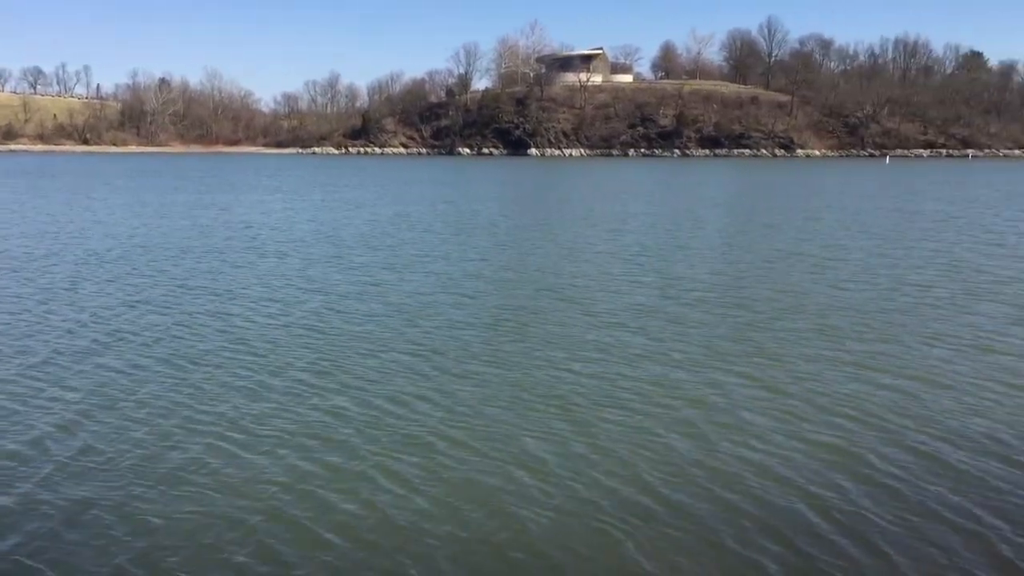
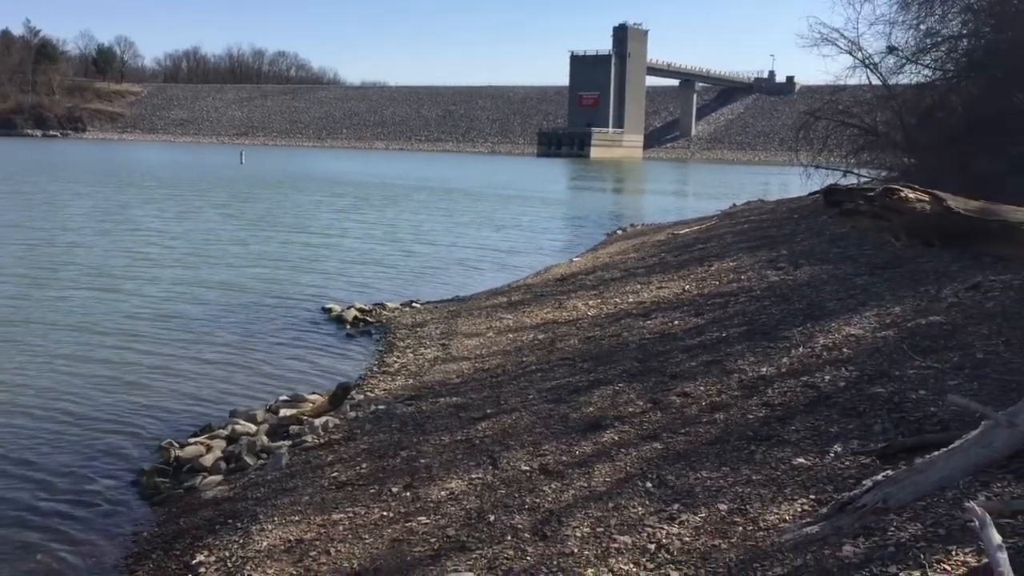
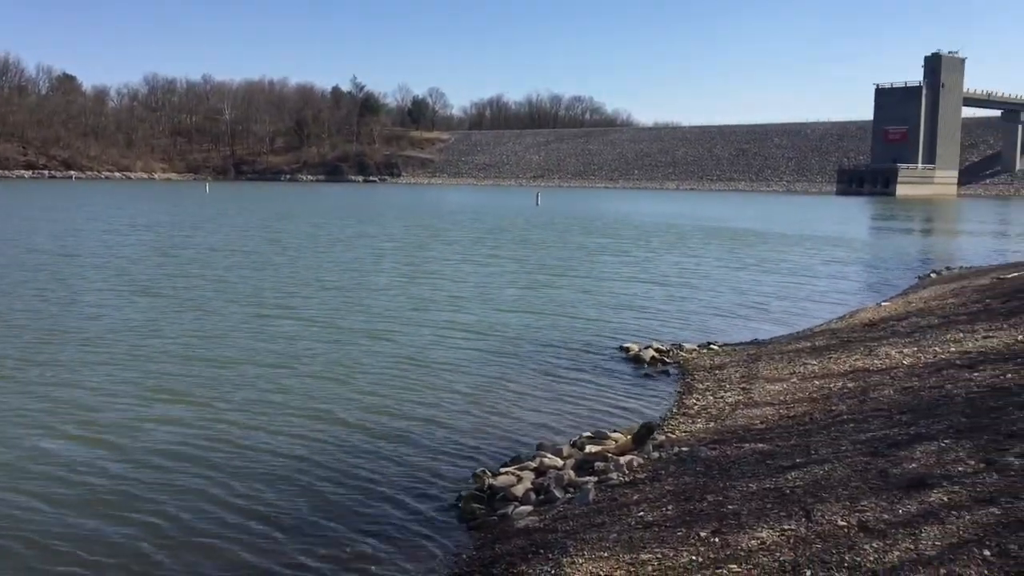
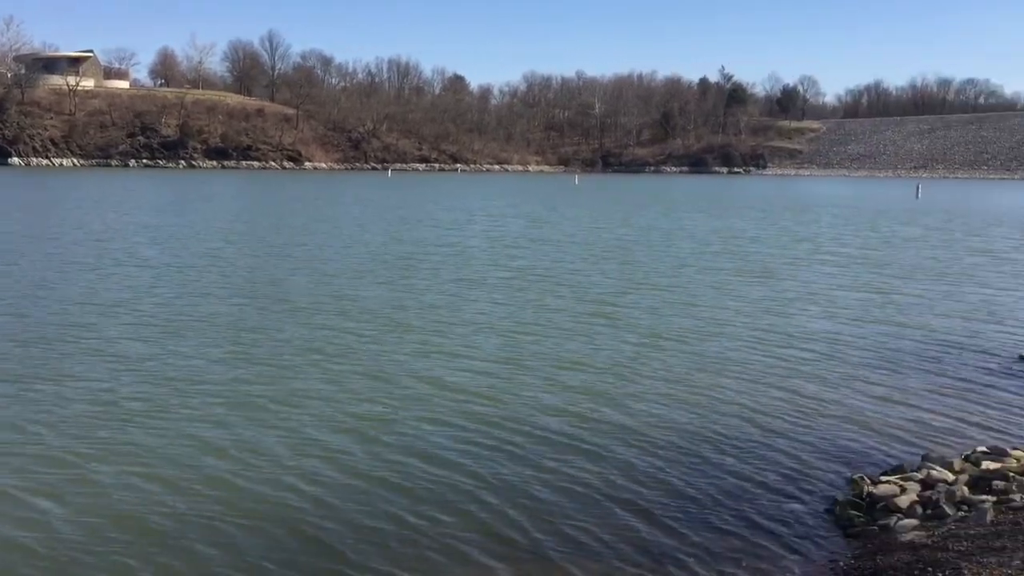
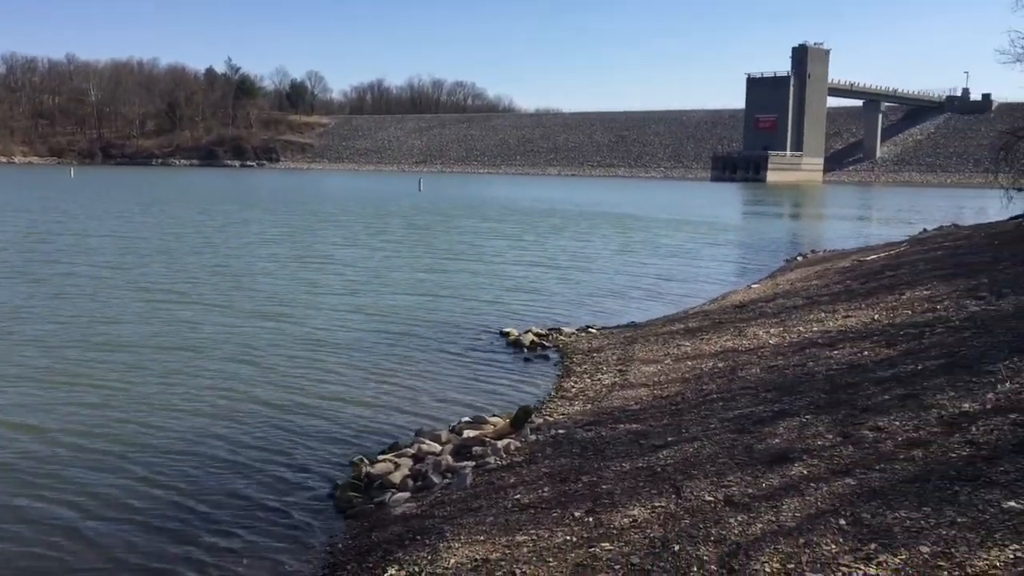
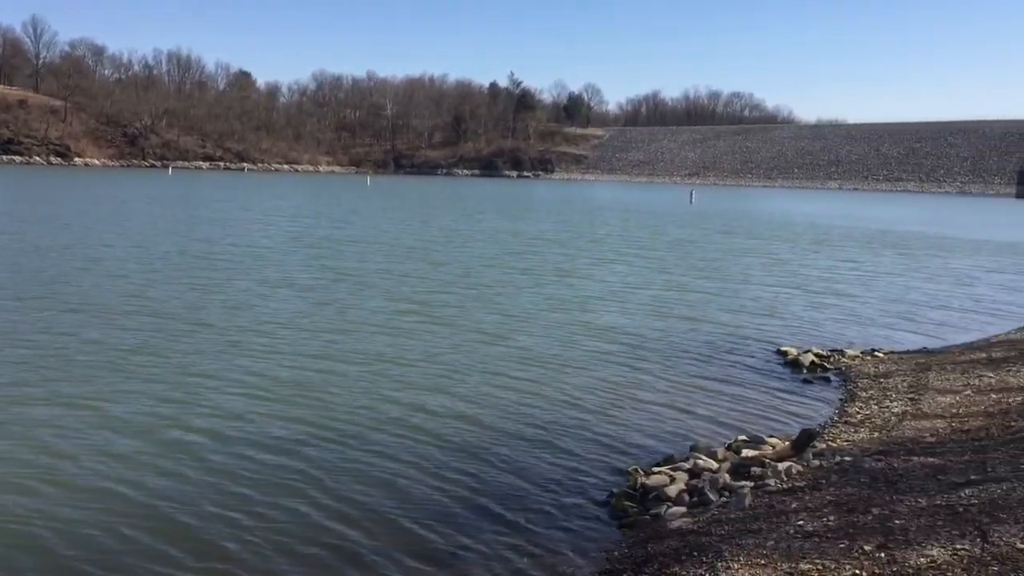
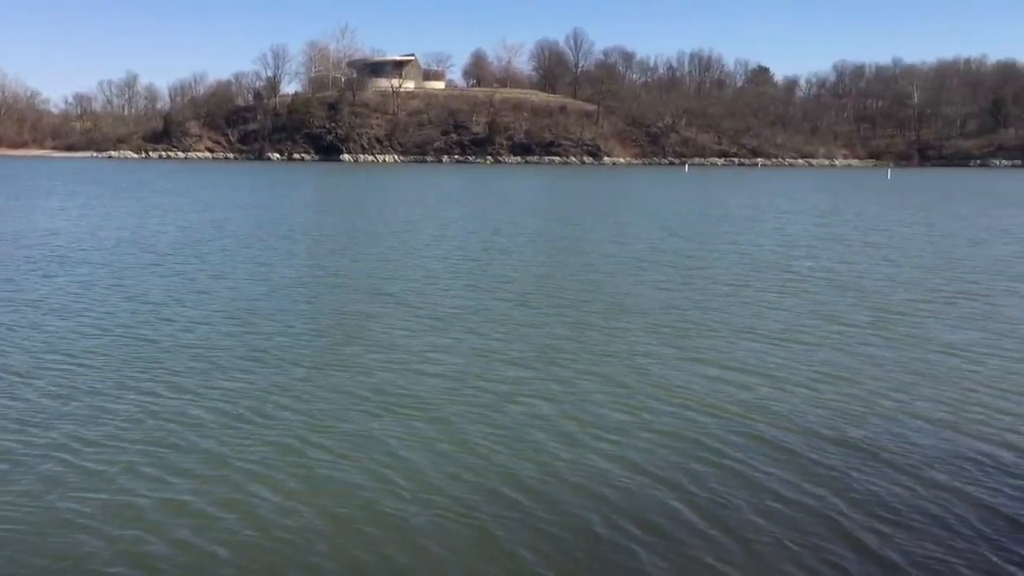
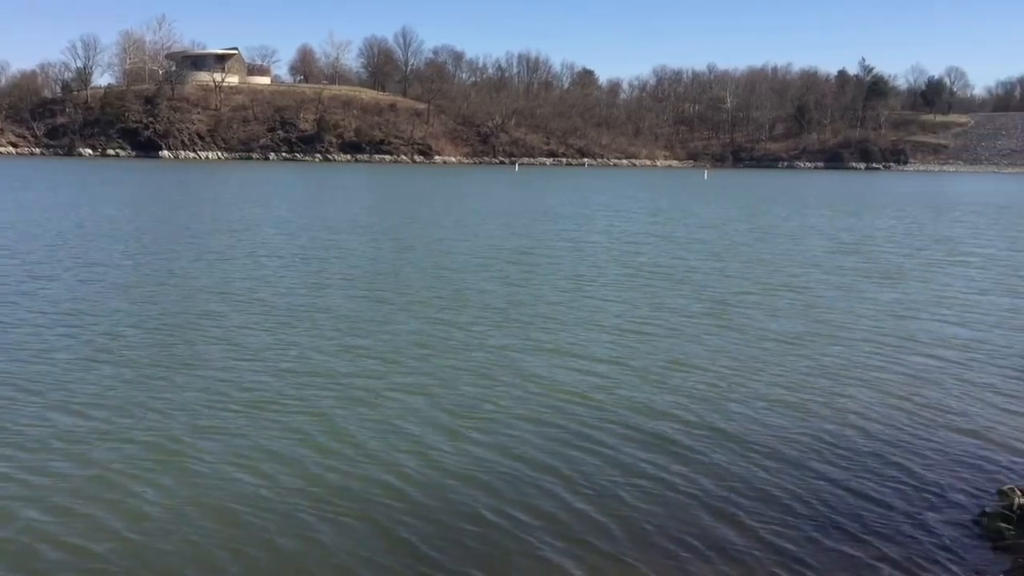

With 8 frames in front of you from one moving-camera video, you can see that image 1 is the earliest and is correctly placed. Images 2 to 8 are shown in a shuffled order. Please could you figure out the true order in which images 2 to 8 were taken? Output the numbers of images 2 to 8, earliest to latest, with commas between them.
7, 8, 4, 6, 3, 5, 2
